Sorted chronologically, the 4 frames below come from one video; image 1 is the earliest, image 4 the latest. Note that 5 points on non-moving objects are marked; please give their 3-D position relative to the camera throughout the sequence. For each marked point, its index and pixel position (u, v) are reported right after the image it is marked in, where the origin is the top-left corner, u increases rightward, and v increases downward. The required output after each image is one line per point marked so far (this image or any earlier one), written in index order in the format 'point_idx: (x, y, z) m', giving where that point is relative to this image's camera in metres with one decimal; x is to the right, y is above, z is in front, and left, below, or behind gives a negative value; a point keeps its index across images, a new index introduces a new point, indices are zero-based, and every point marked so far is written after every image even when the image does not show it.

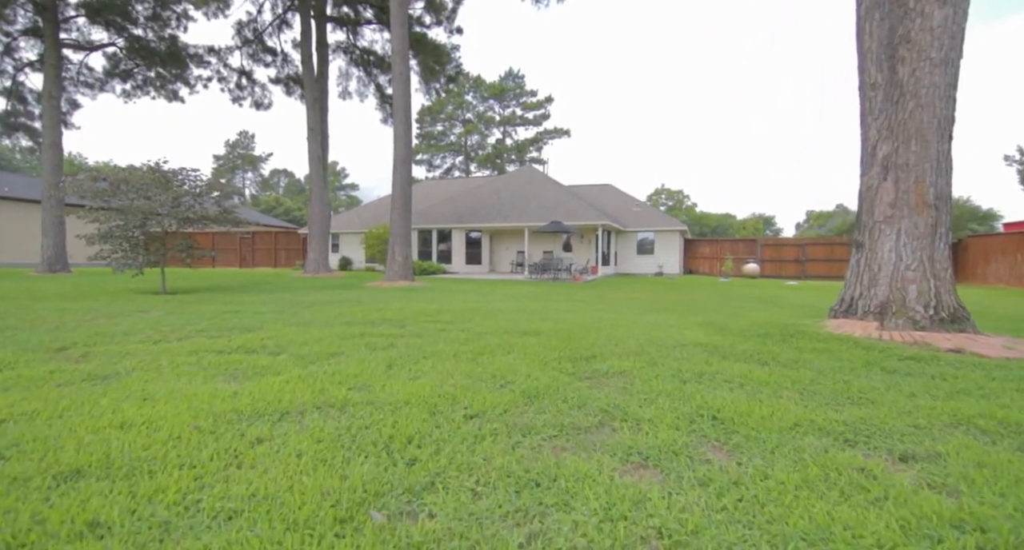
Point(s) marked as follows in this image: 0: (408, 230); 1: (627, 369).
0: (-3.0, +1.3, +15.3) m
1: (+0.9, -0.7, +4.1) m
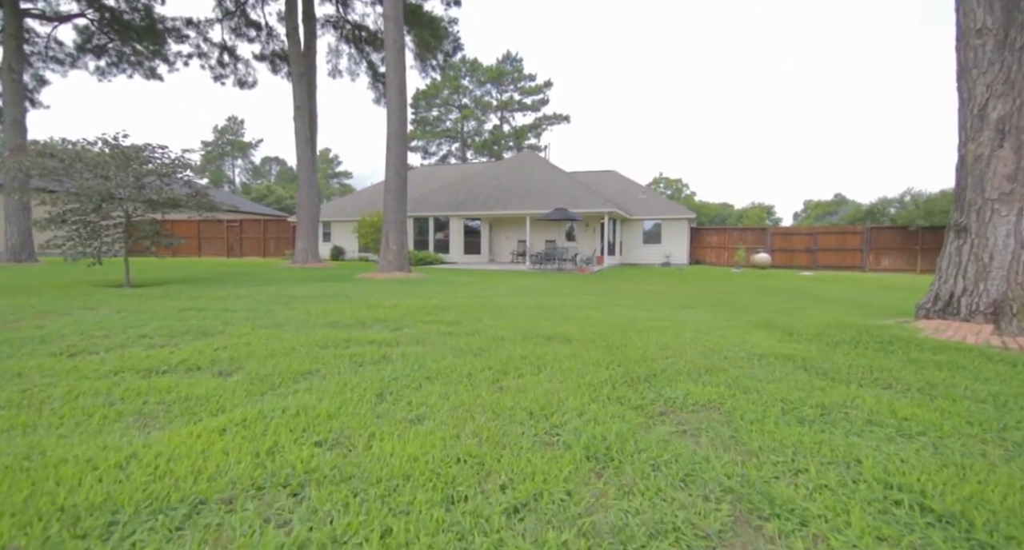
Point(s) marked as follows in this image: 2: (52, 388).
0: (-2.9, +1.6, +14.0) m
1: (+1.1, -0.7, +2.9) m
2: (-2.6, -0.6, +3.0) m
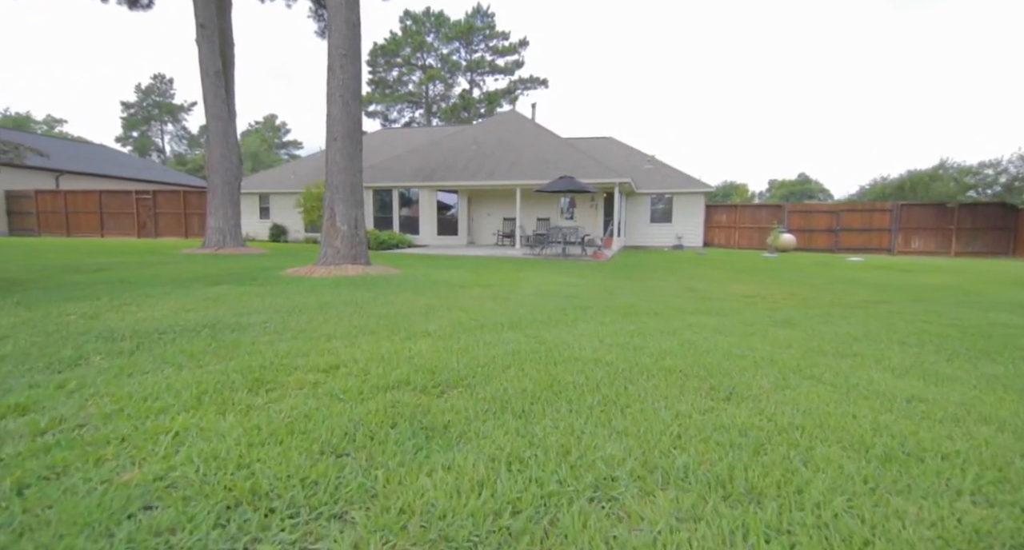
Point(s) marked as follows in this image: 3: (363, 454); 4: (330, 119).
0: (-2.8, +1.7, +9.3) m
1: (+2.1, -1.0, -1.4) m
2: (-1.6, -1.0, -1.6) m
3: (-0.6, -0.7, +2.0) m
4: (-3.2, +2.7, +9.2) m
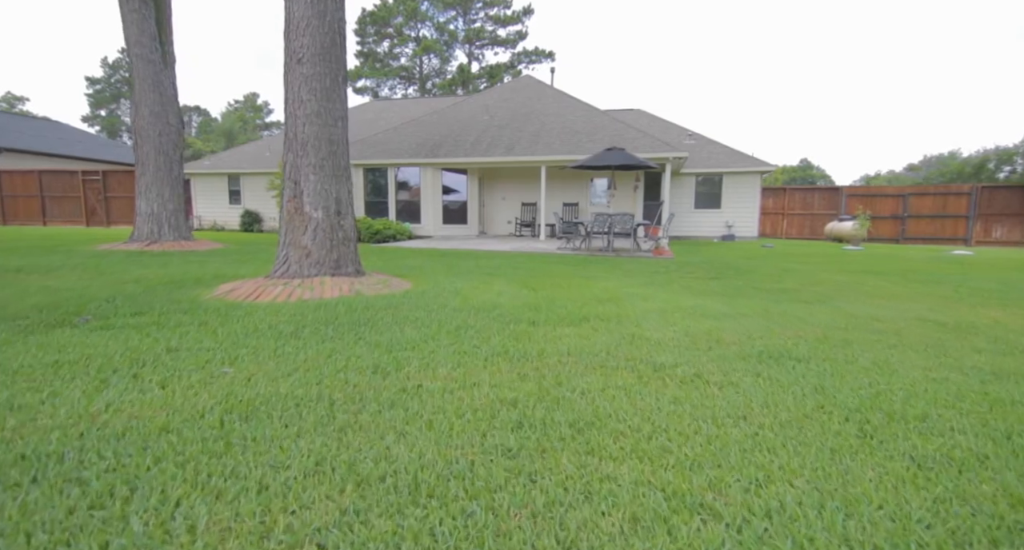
0: (-1.9, +1.5, +5.7) m
1: (+3.1, -1.4, -4.9) m
2: (-0.6, -1.4, -5.2) m
3: (+0.4, -1.0, -1.6) m
4: (-2.3, +2.6, +5.5) m
